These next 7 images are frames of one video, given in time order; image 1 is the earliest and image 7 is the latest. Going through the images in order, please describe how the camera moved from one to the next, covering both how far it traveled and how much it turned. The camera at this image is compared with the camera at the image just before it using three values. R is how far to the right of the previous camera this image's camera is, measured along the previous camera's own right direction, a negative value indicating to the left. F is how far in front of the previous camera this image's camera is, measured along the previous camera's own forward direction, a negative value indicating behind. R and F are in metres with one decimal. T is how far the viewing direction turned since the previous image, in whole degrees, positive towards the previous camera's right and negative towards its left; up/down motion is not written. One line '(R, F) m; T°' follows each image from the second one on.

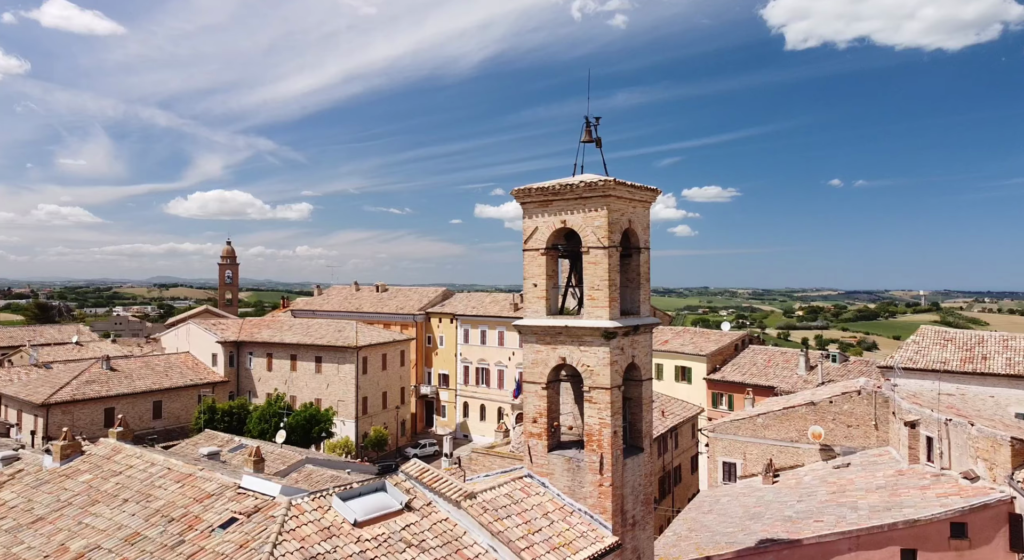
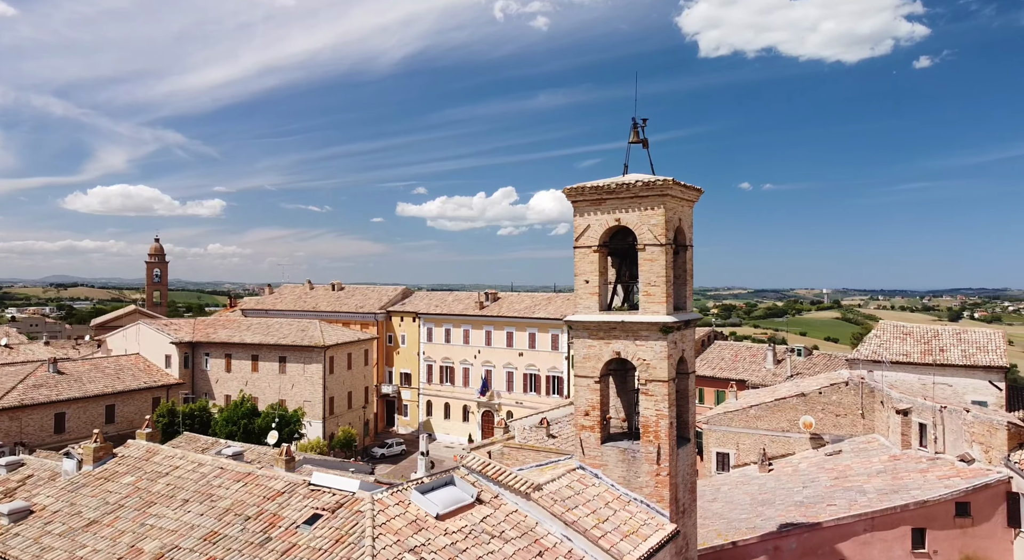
(-1.8, -0.1) m; +5°
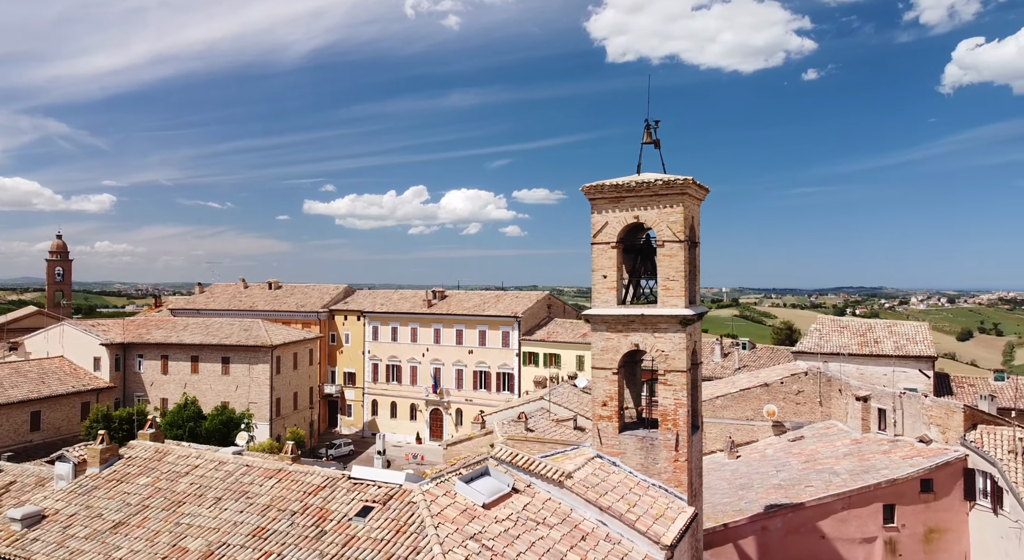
(-1.5, -0.2) m; +6°
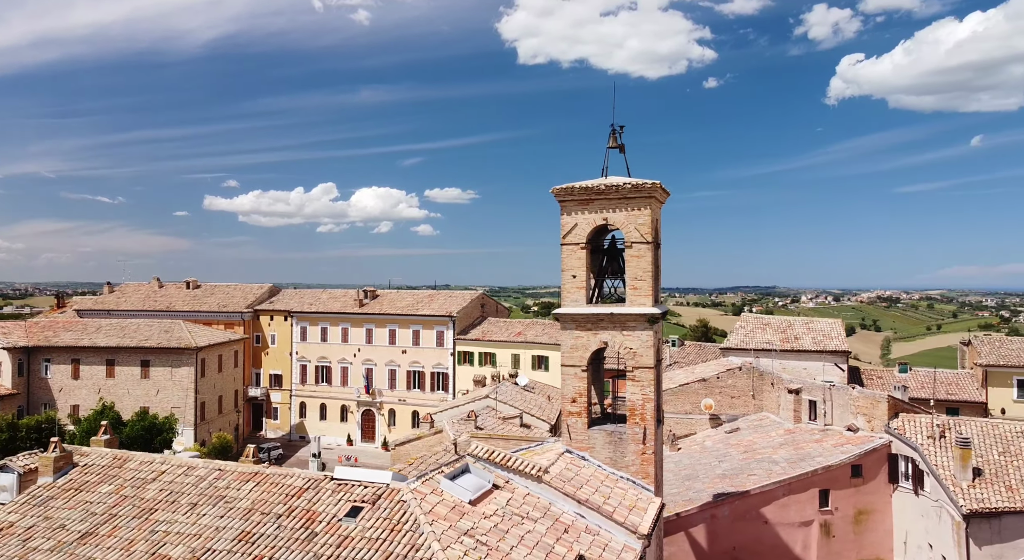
(-0.9, -0.1) m; +7°
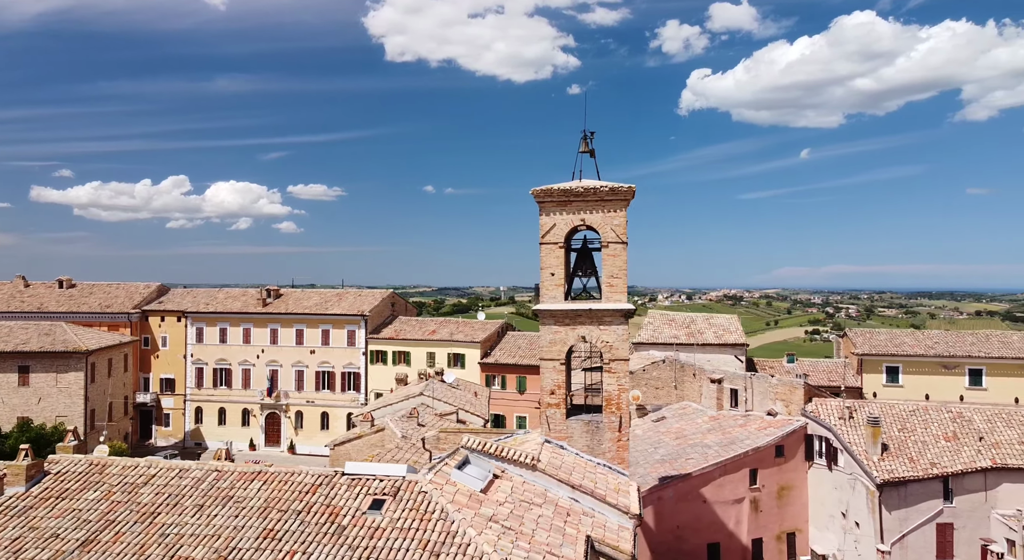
(-1.7, -0.3) m; +9°
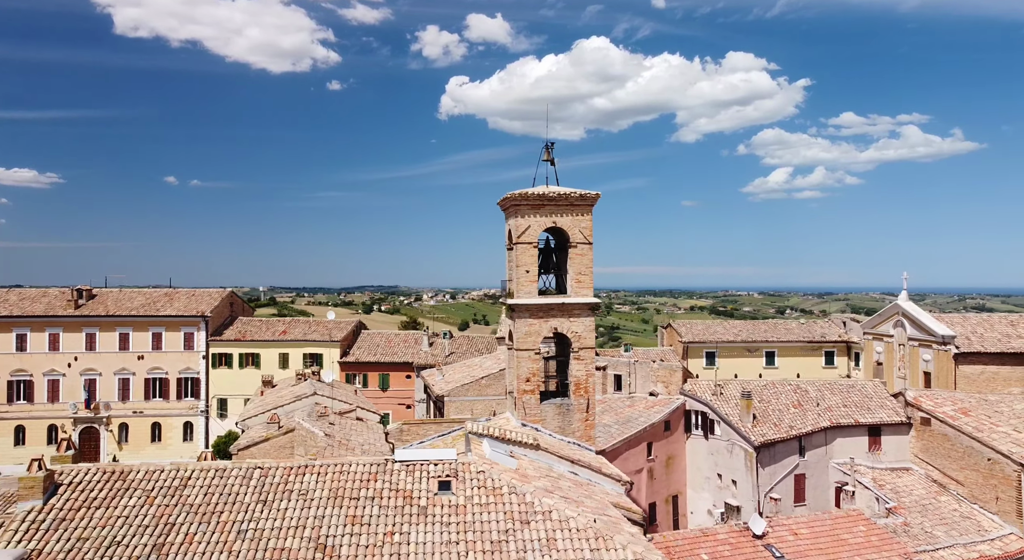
(-3.5, -0.6) m; +17°
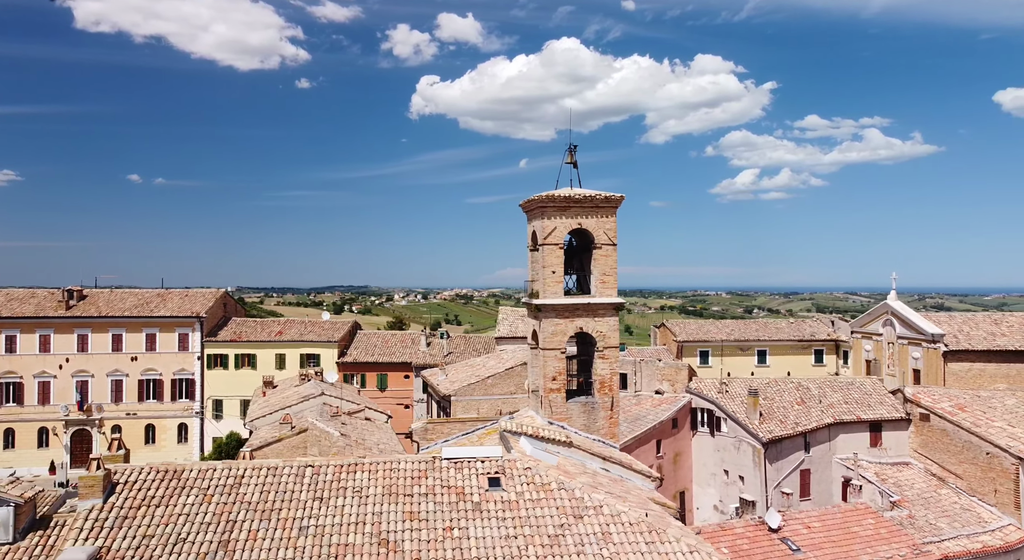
(-0.9, -0.3) m; +2°
